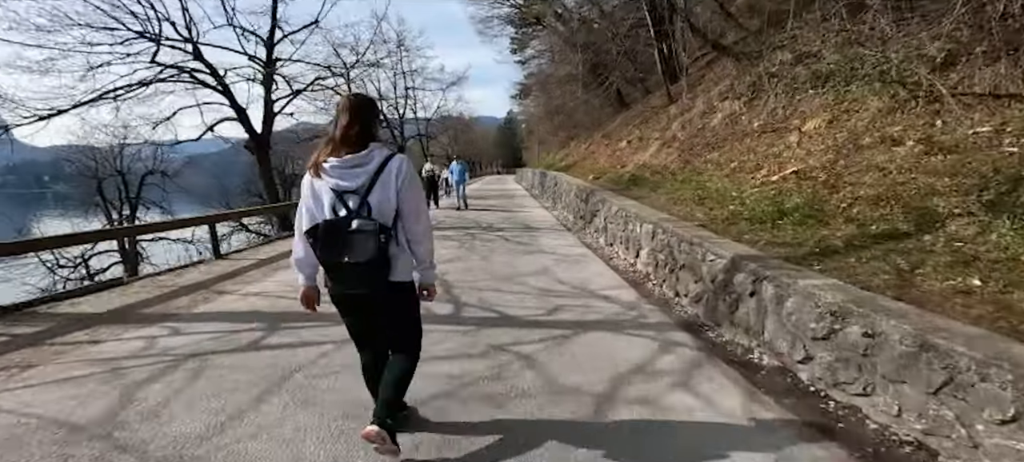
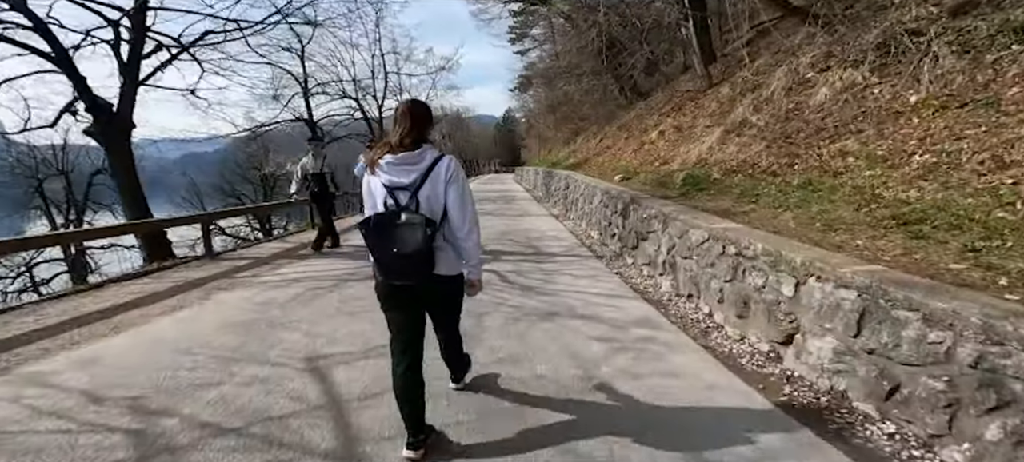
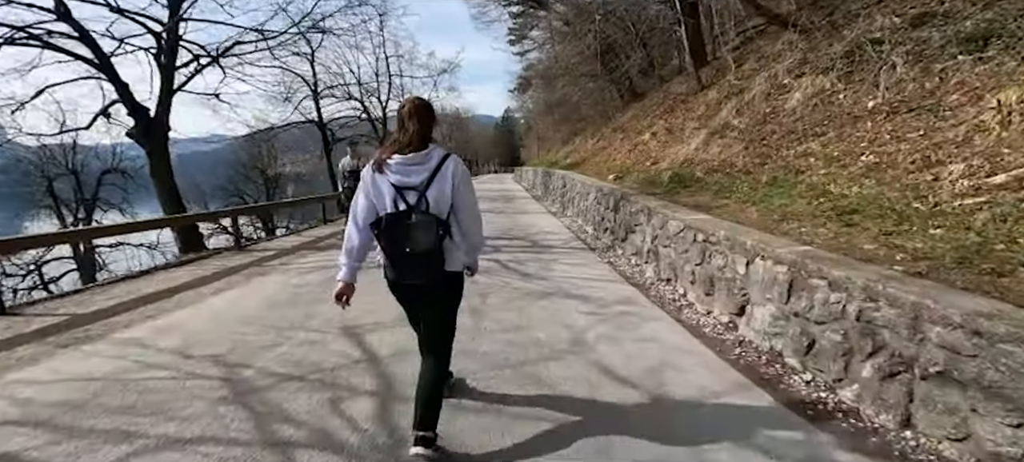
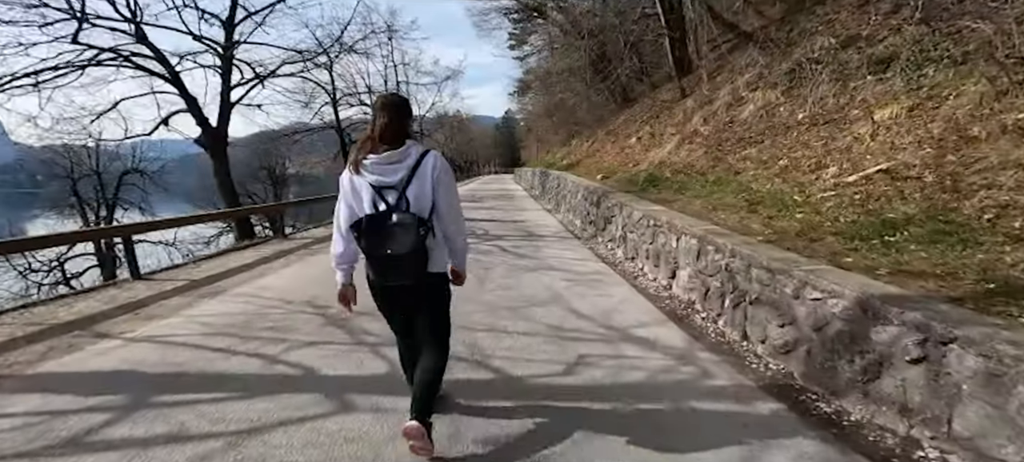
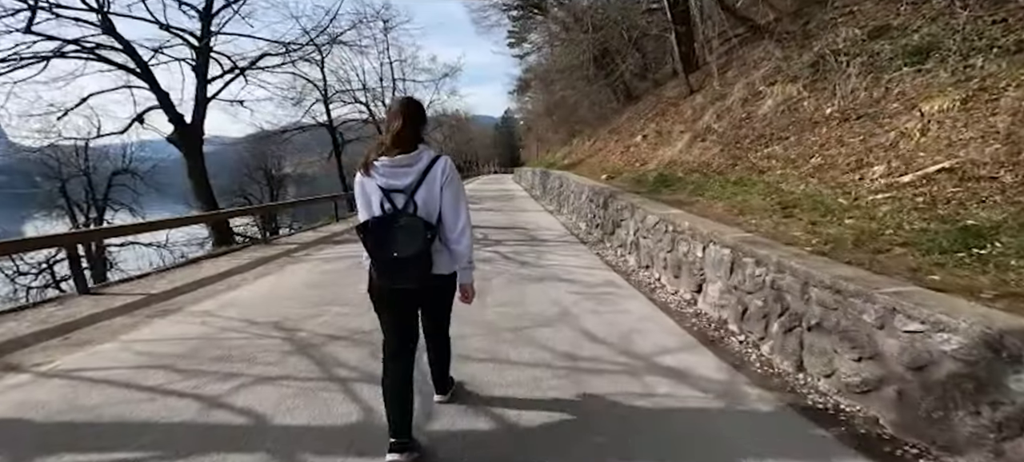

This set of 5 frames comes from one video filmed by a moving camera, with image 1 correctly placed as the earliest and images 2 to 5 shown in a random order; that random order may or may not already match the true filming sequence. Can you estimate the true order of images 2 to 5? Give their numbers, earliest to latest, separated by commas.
4, 5, 3, 2
